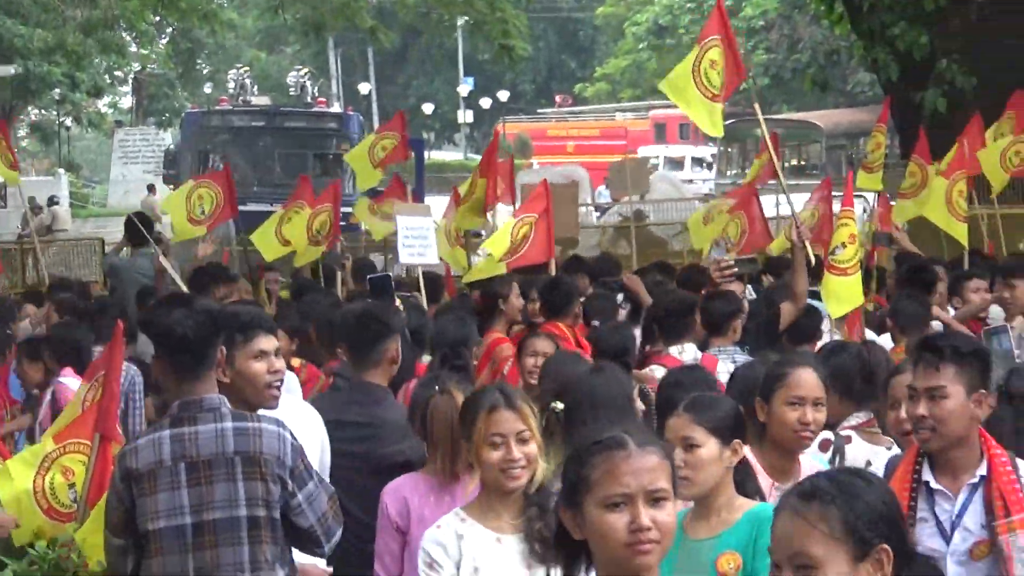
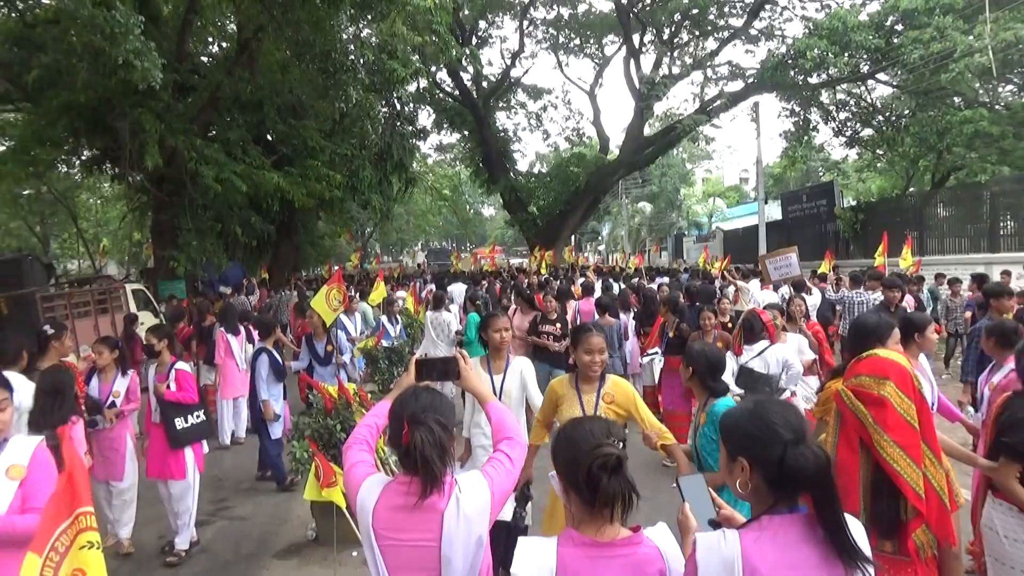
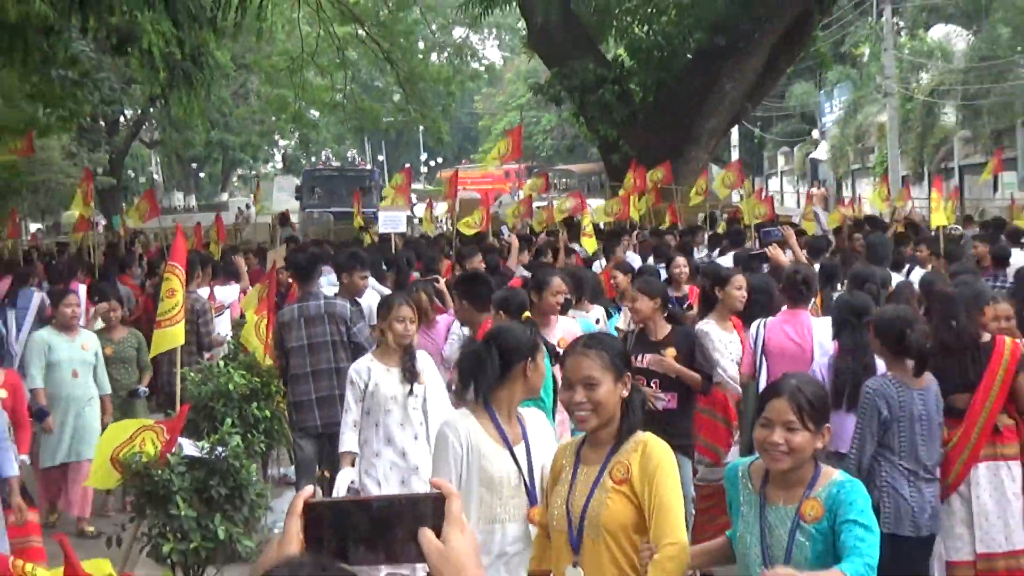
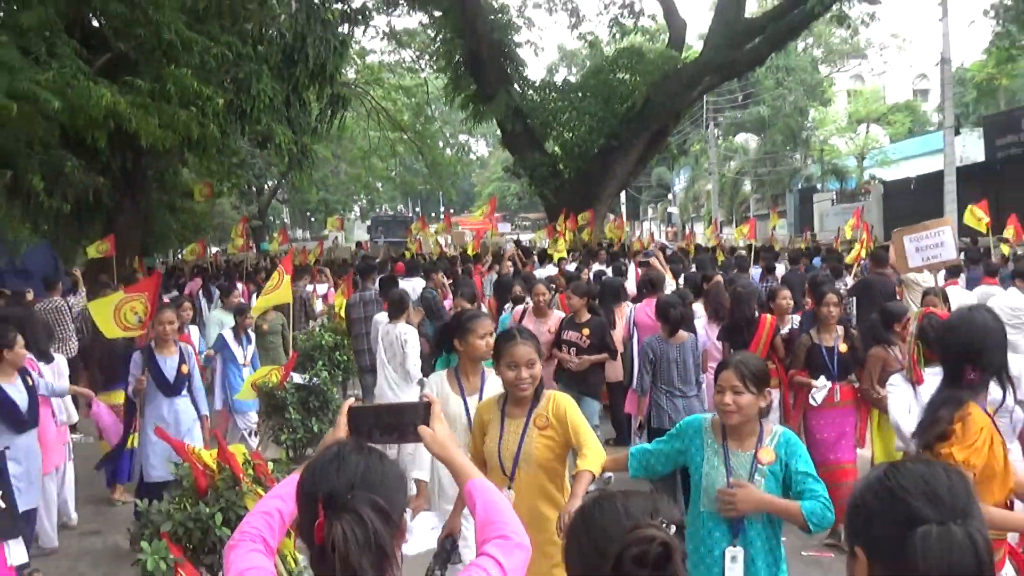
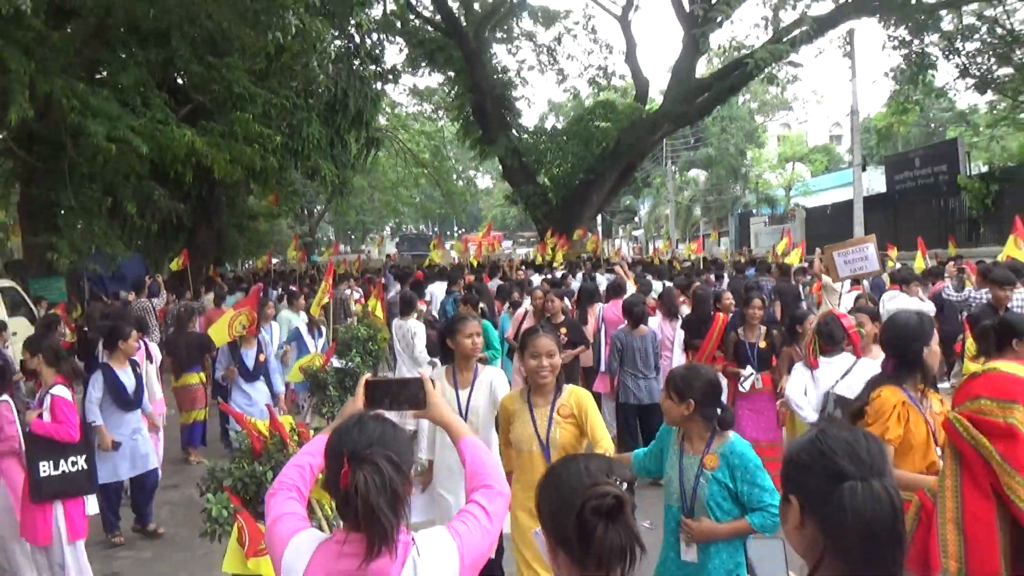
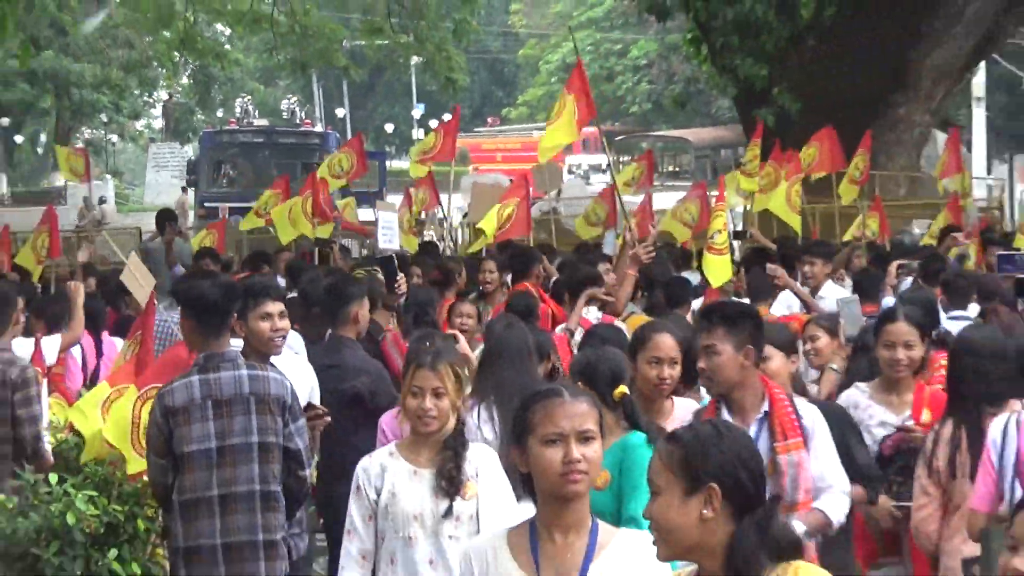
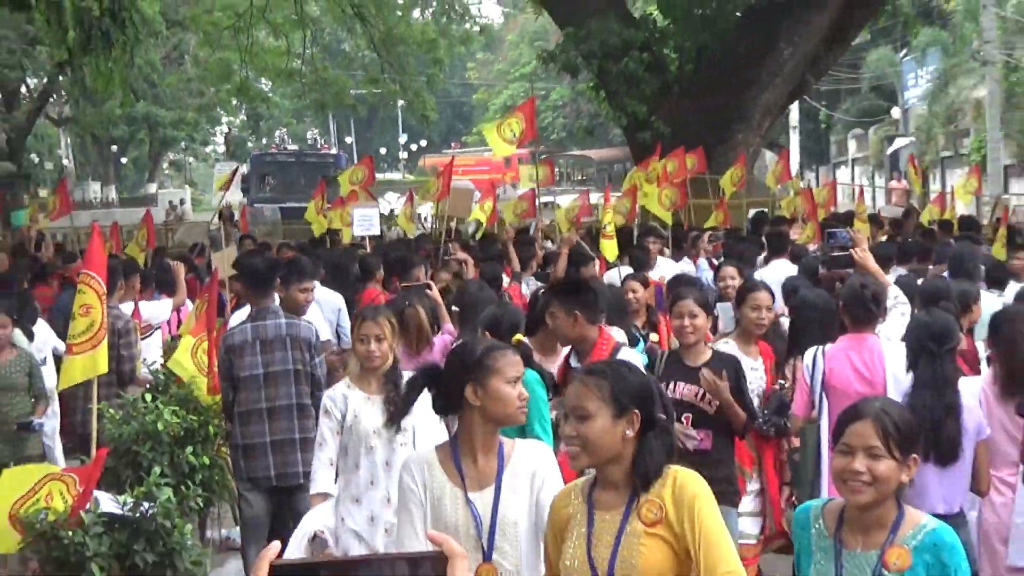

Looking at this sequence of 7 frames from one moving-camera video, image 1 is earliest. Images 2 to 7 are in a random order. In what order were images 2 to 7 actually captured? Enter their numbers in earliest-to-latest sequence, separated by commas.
6, 7, 3, 4, 5, 2
